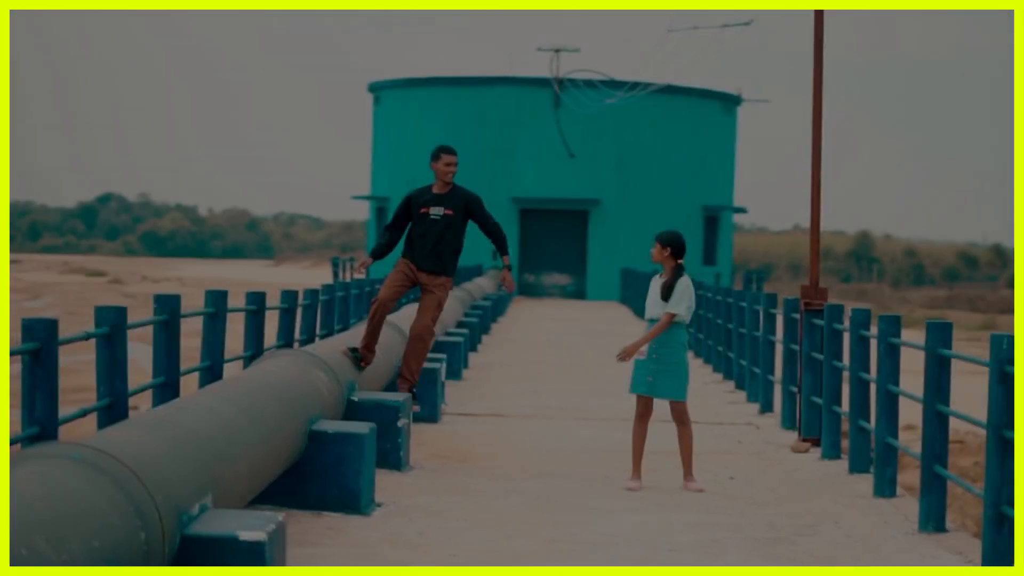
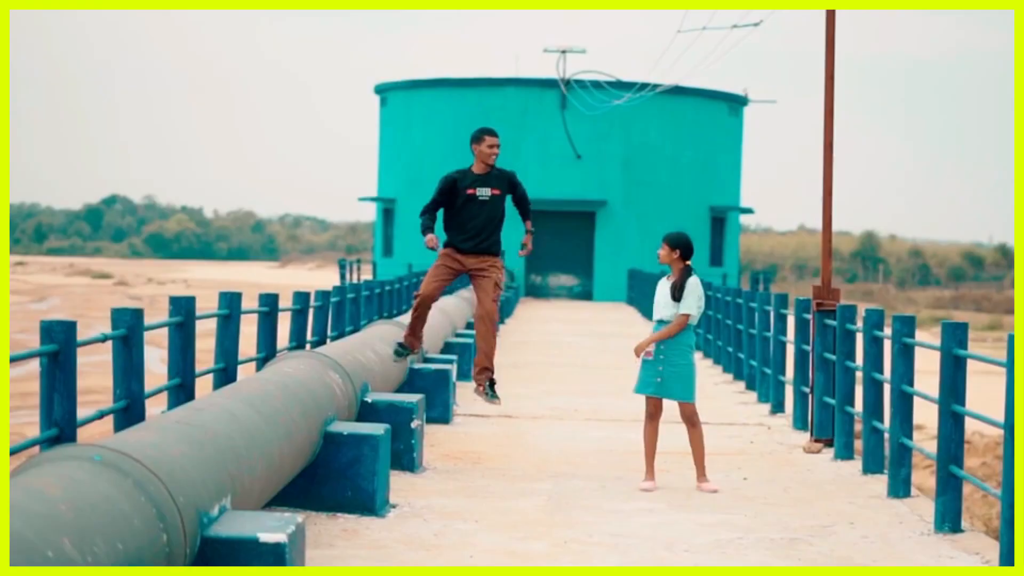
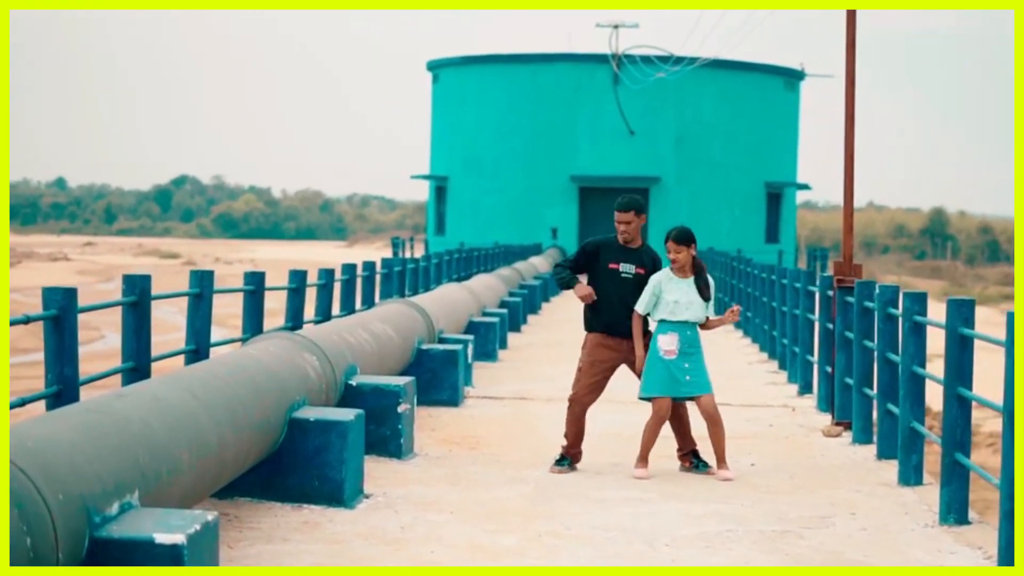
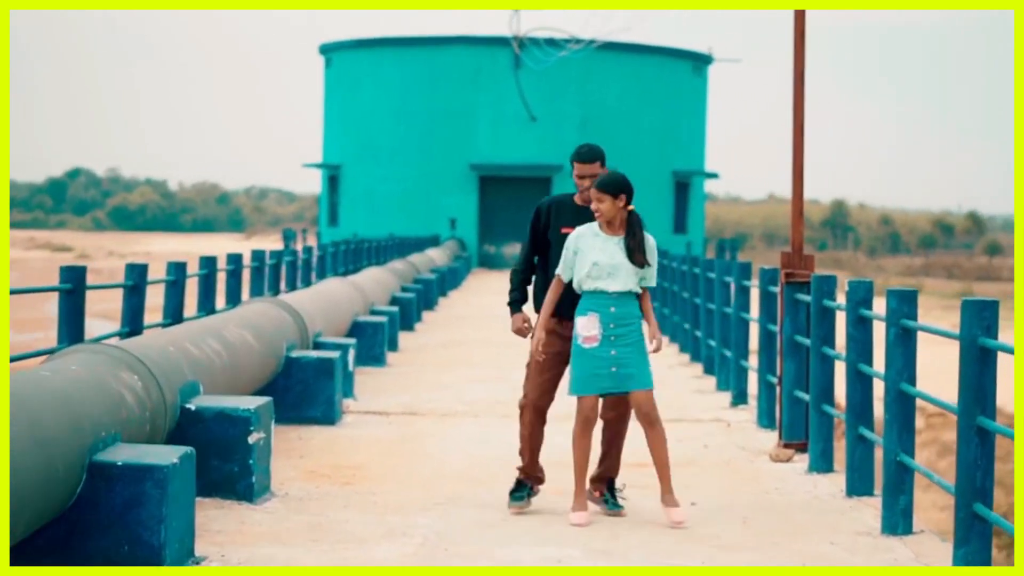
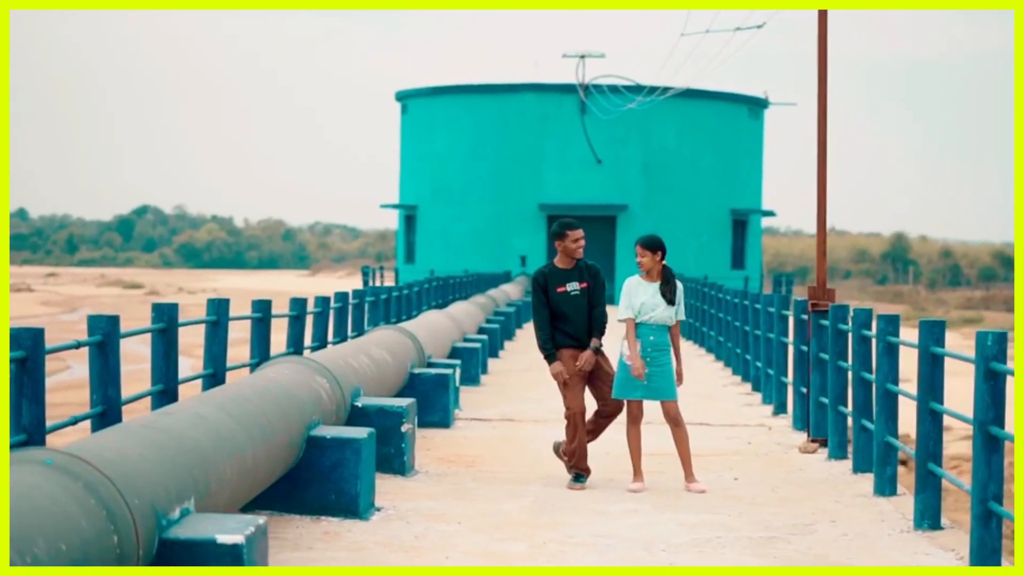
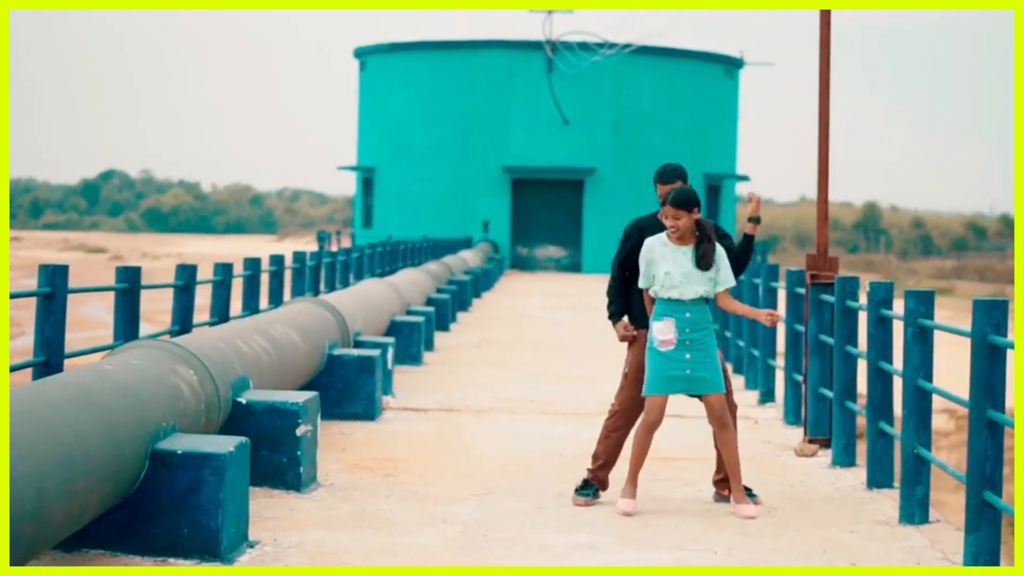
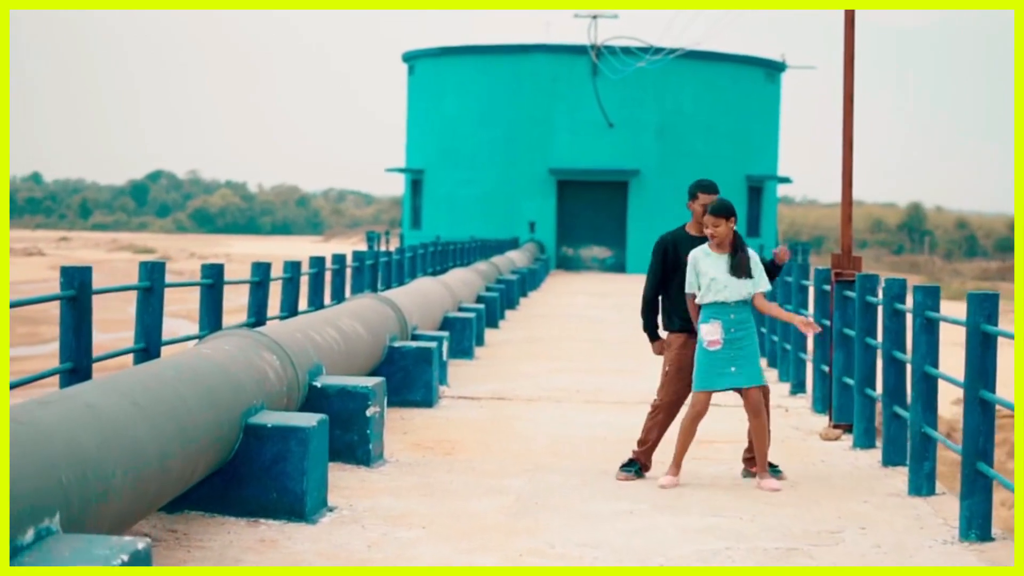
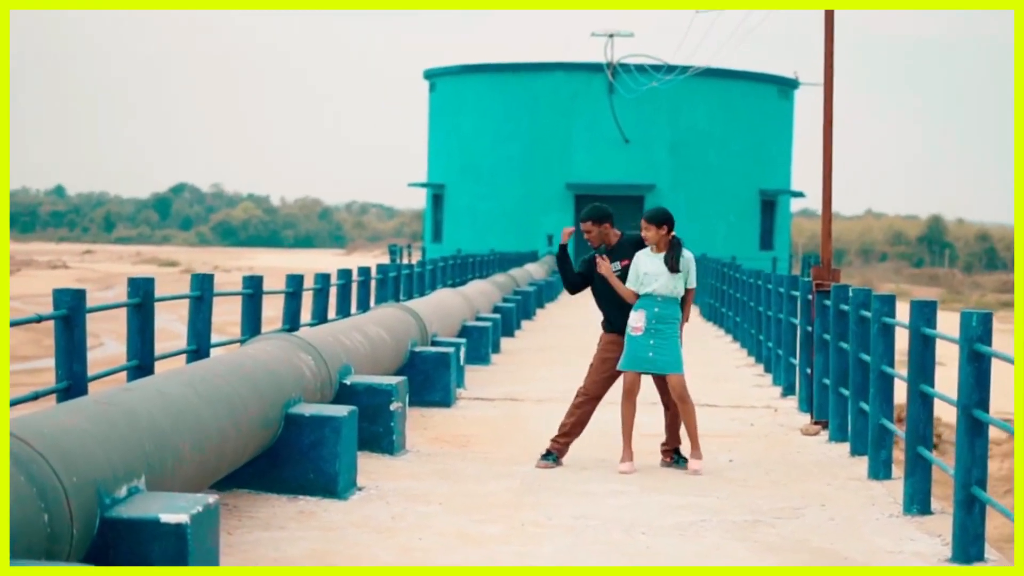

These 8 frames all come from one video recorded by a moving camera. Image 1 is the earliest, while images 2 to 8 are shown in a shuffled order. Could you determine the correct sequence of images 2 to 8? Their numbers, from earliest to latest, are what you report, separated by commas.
2, 5, 8, 3, 7, 6, 4
